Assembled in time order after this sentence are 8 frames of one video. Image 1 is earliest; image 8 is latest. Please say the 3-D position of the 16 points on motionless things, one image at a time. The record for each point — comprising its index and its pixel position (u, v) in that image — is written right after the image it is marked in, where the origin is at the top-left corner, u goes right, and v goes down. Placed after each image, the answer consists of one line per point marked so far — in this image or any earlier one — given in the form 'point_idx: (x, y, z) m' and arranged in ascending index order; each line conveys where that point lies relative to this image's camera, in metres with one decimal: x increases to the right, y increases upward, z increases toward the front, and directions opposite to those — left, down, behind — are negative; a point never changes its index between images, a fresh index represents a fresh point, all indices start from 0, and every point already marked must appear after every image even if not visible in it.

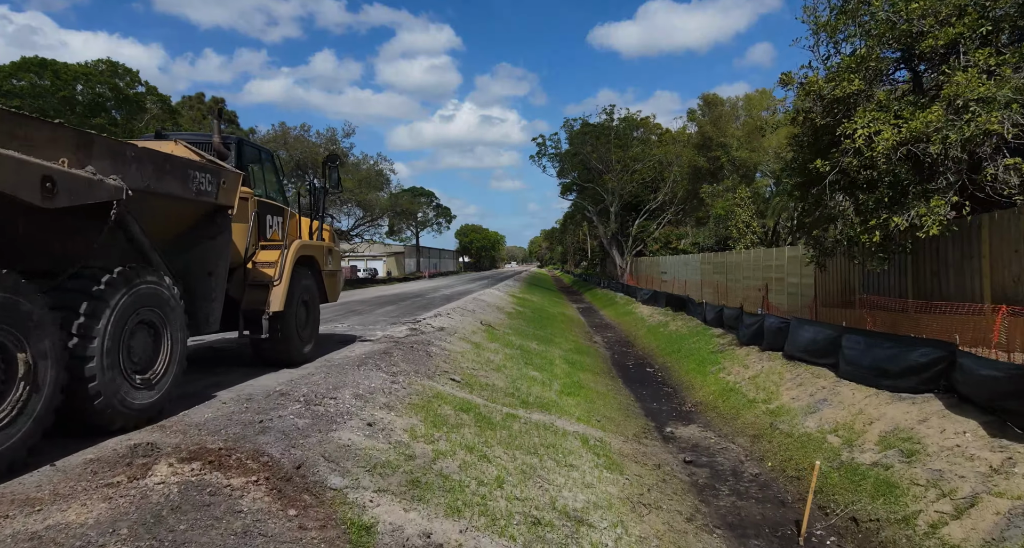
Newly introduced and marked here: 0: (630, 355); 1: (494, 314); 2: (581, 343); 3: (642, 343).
0: (+2.9, -2.1, +15.9) m
1: (-0.5, -1.1, +18.6) m
2: (+1.8, -1.8, +17.0) m
3: (+3.5, -1.9, +17.4) m
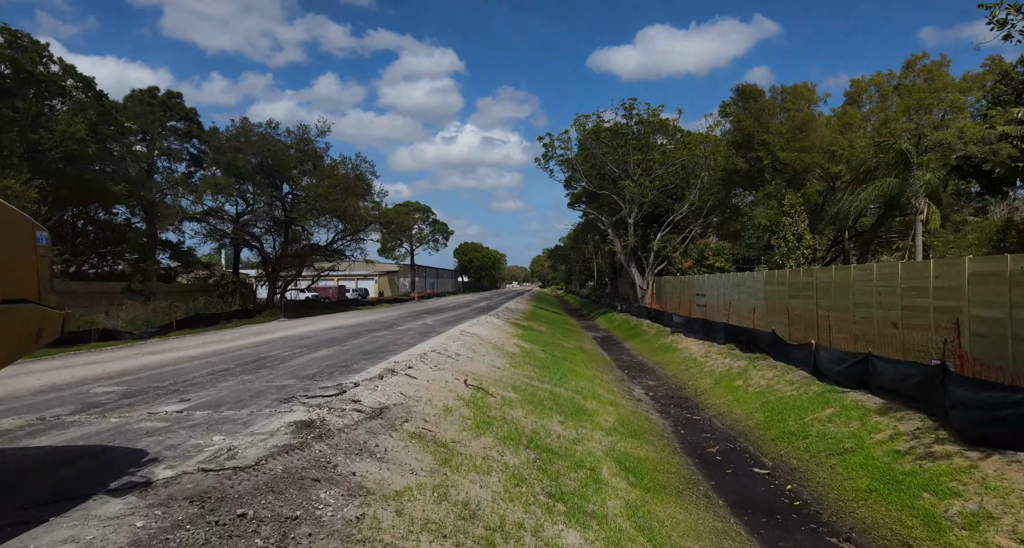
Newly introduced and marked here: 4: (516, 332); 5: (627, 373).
0: (+3.0, -2.5, +10.1) m
1: (-0.4, -1.6, +12.8) m
2: (+1.9, -2.2, +11.2) m
3: (+3.6, -2.3, +11.7) m
4: (+0.1, -1.7, +19.4) m
5: (+2.8, -2.4, +16.2) m
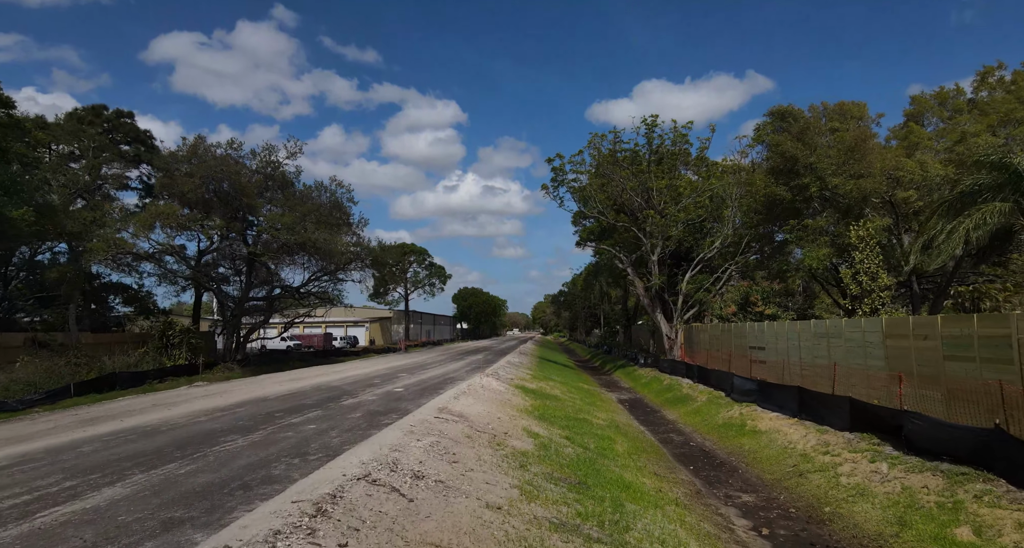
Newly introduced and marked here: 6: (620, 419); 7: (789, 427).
0: (+3.1, -2.8, +4.5) m
1: (-0.3, -2.1, +7.2) m
2: (+2.0, -2.6, +5.6) m
3: (+3.7, -2.7, +6.0) m
4: (+0.2, -2.7, +13.8) m
5: (+2.9, -3.2, +10.5) m
6: (+2.7, -3.5, +16.0) m
7: (+4.9, -2.7, +11.5) m
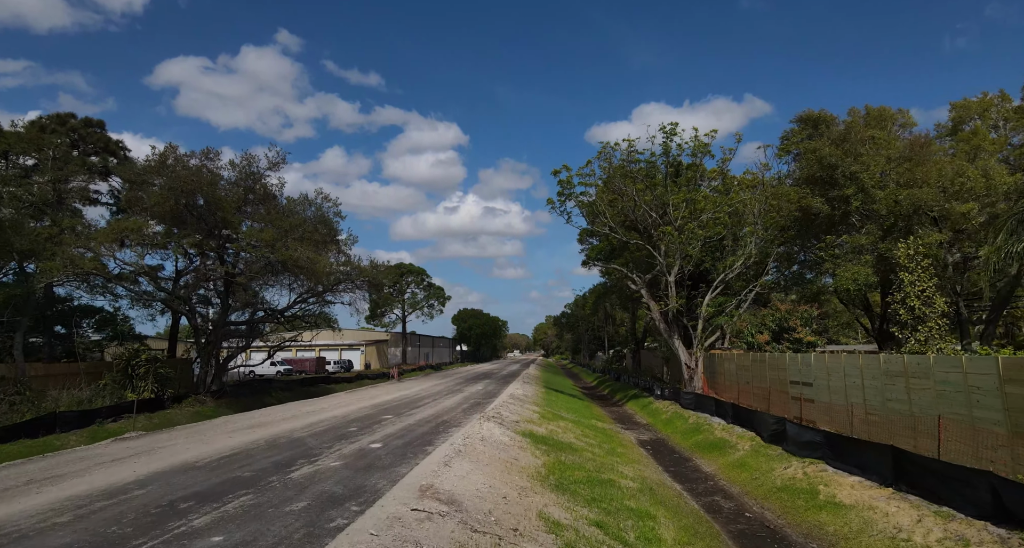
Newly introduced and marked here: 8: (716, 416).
0: (+3.2, -2.9, +1.6) m
1: (-0.2, -2.3, +4.4) m
2: (+2.1, -2.8, +2.7) m
3: (+3.8, -2.9, +3.2) m
4: (+0.3, -3.1, +10.9) m
5: (+3.1, -3.5, +7.6) m
6: (+2.8, -4.0, +13.1) m
7: (+5.0, -3.1, +8.6) m
8: (+6.1, -4.3, +19.6) m
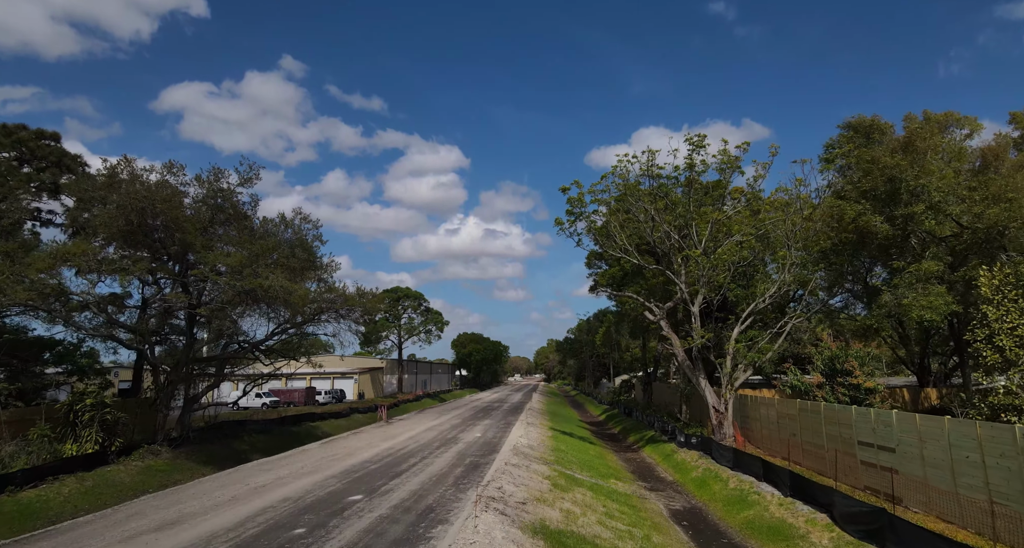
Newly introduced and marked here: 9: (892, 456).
0: (+3.3, -3.2, -1.9) m
1: (-0.1, -2.7, +0.9) m
2: (+2.2, -3.1, -0.8) m
3: (+3.9, -3.2, -0.3) m
4: (+0.4, -3.7, +7.4) m
5: (+3.1, -4.0, +4.1) m
6: (+2.9, -4.7, +9.5) m
7: (+5.1, -3.5, +5.1) m
8: (+6.2, -5.1, +16.0) m
9: (+7.8, -3.7, +13.3) m
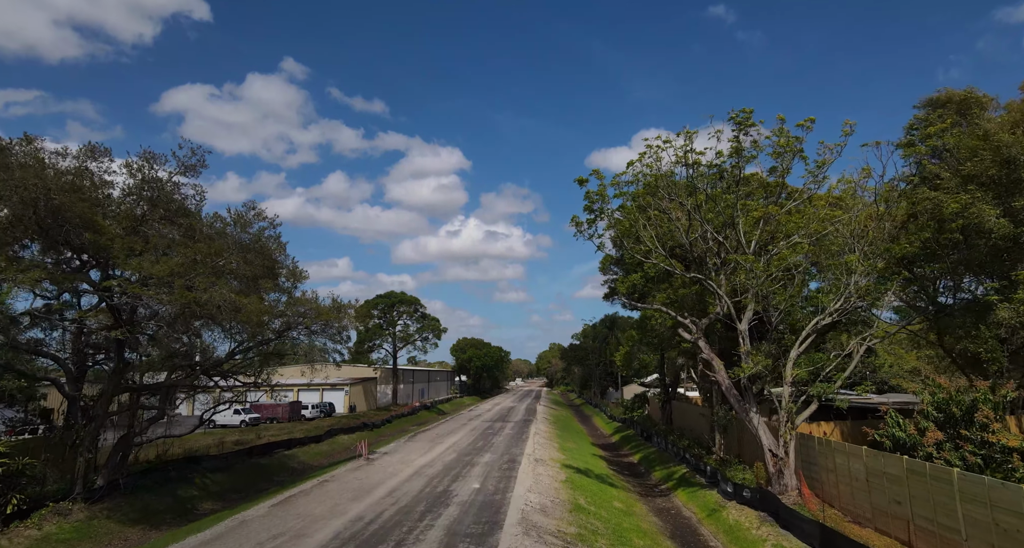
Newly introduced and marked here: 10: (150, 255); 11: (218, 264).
0: (+3.4, -3.4, -6.8) m
1: (+0.1, -2.9, -4.0) m
2: (+2.3, -3.3, -5.7) m
3: (+4.0, -3.5, -5.3) m
4: (+0.6, -3.9, +2.5) m
5: (+3.3, -4.2, -0.8) m
6: (+3.0, -4.9, +4.6) m
7: (+5.3, -3.8, +0.2) m
8: (+6.4, -5.4, +11.1) m
9: (+8.0, -4.0, +8.4) m
10: (-9.6, +0.4, +18.9) m
11: (-8.7, +0.3, +19.8) m
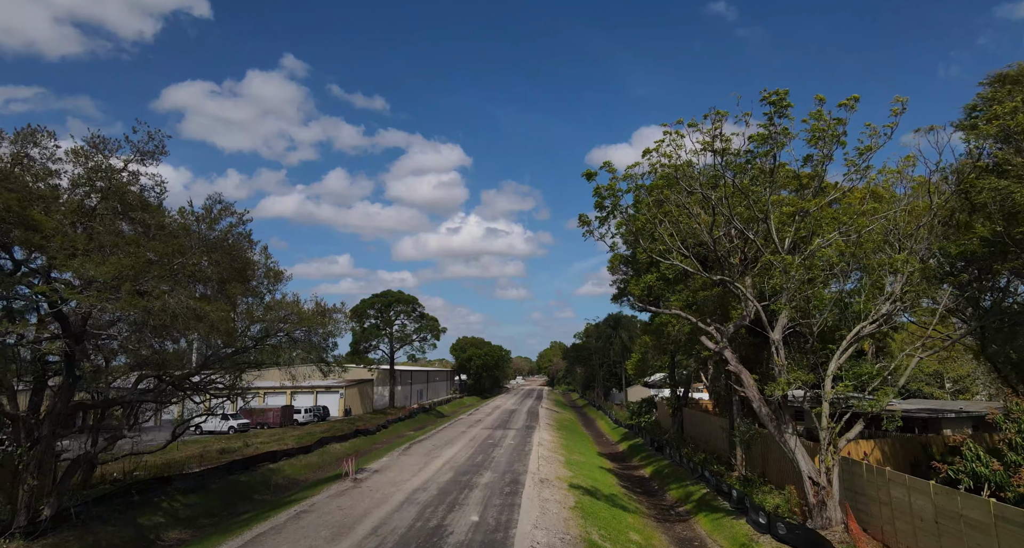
0: (+3.5, -3.6, -9.3) m
1: (+0.1, -3.1, -6.5) m
2: (+2.4, -3.5, -8.1) m
3: (+4.1, -3.6, -7.7) m
4: (+0.6, -4.1, 0.0) m
5: (+3.4, -4.4, -3.2) m
6: (+3.1, -5.1, +2.2) m
7: (+5.4, -3.9, -2.3) m
8: (+6.5, -5.5, +8.6) m
9: (+8.1, -4.1, +6.0) m
10: (-9.5, +0.3, +16.4) m
11: (-8.6, +0.3, +17.3) m
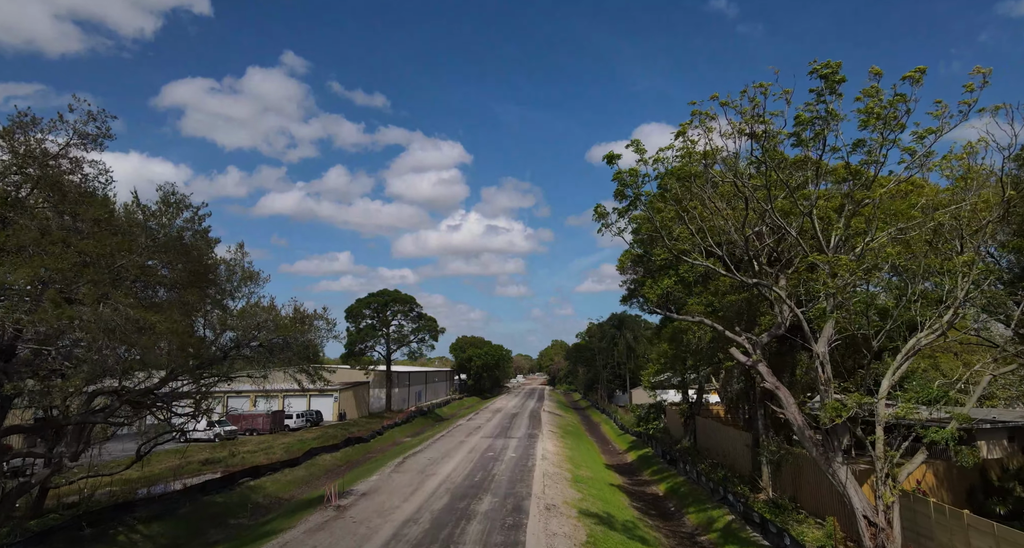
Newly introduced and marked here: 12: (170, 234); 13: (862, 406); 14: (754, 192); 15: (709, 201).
0: (+3.6, -3.8, -11.8) m
1: (+0.2, -3.2, -9.0) m
2: (+2.5, -3.7, -10.7) m
3: (+4.2, -3.8, -10.3) m
4: (+0.7, -4.2, -2.5) m
5: (+3.5, -4.5, -5.8) m
6: (+3.2, -5.2, -0.4) m
7: (+5.4, -4.1, -4.9) m
8: (+6.6, -5.6, +6.1) m
9: (+8.1, -4.3, +3.4) m
10: (-9.4, +0.2, +13.8) m
11: (-8.5, +0.2, +14.8) m
12: (-8.4, +1.0, +15.9) m
13: (+8.4, -3.1, +16.0) m
14: (+6.6, +2.2, +17.7) m
15: (+5.6, +2.1, +18.7) m
